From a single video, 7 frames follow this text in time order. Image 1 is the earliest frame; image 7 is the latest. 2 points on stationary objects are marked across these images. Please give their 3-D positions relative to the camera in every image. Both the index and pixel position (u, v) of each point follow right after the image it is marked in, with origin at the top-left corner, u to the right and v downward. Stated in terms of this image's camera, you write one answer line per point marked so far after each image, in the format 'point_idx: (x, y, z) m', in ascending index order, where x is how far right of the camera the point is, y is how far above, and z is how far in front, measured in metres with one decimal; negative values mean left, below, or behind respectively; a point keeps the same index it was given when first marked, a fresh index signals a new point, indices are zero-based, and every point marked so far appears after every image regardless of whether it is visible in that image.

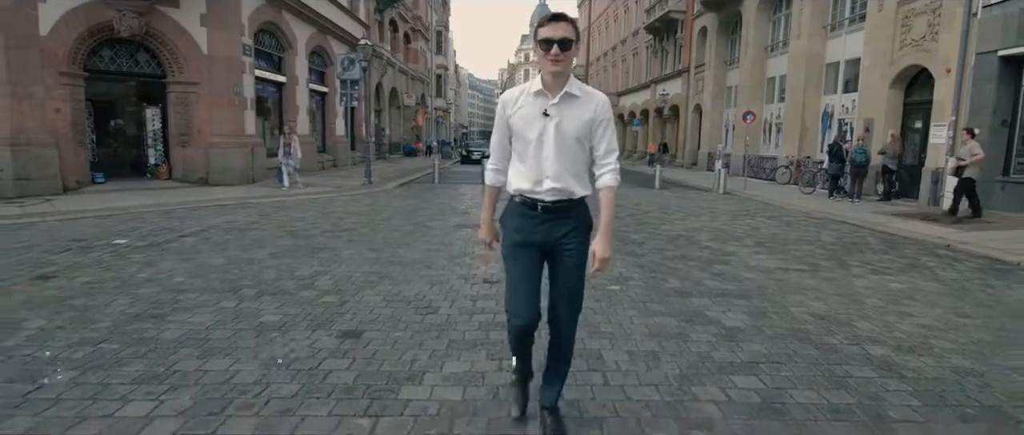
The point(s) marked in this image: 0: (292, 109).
0: (-7.4, +3.7, +19.2) m
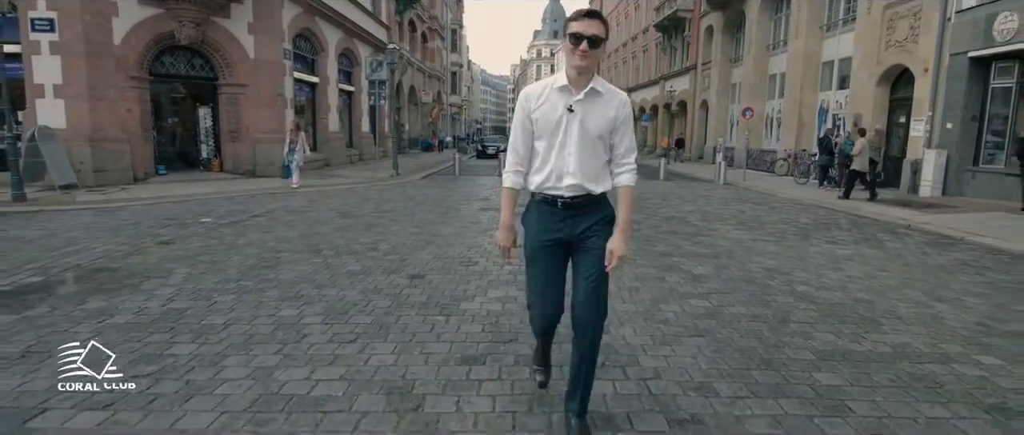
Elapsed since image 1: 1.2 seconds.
0: (-6.8, +4.0, +20.8) m
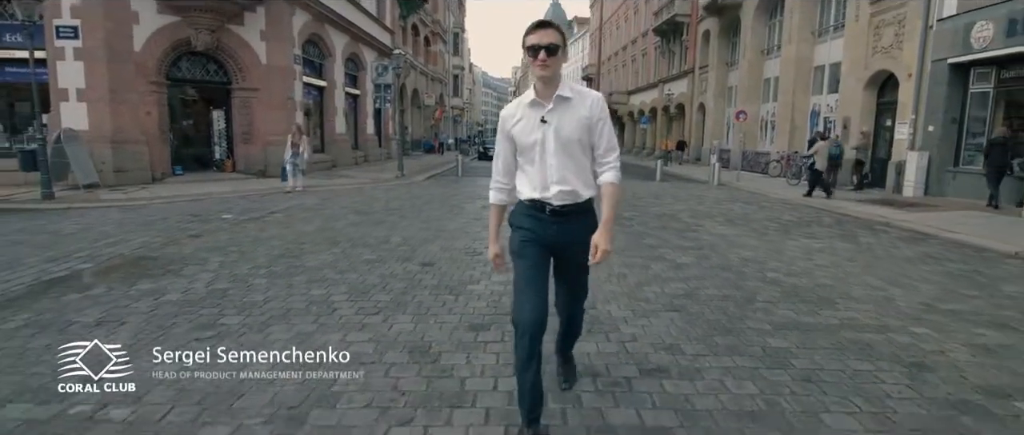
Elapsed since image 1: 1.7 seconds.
0: (-6.8, +4.1, +21.5) m
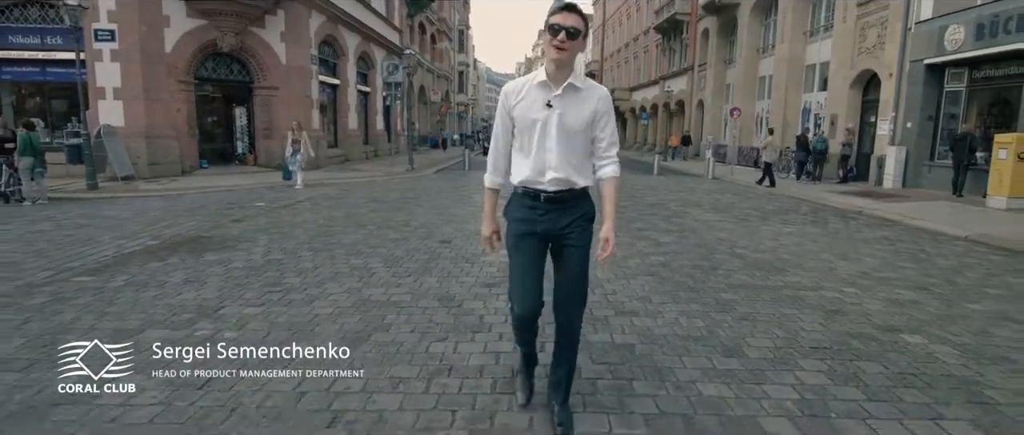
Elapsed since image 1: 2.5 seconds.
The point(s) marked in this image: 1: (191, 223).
0: (-6.6, +4.4, +22.6) m
1: (-5.1, -0.1, +9.0) m
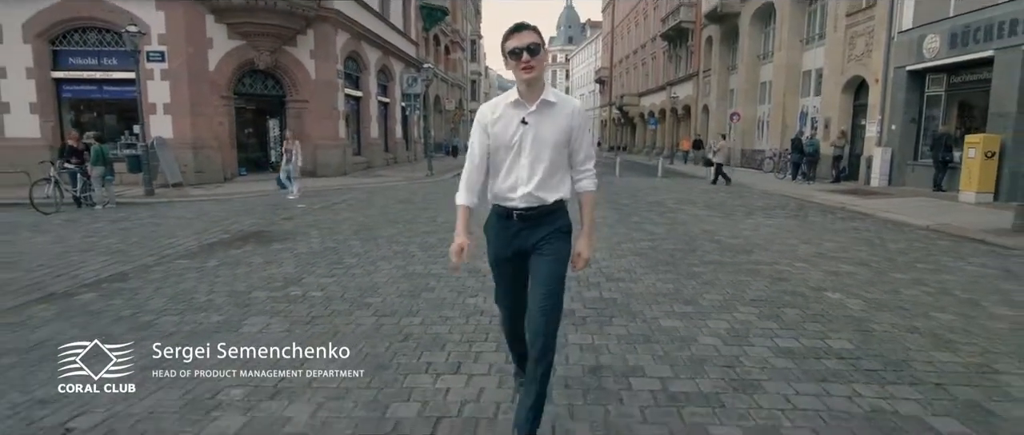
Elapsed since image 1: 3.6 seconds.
0: (-6.1, +4.3, +24.1) m
1: (-4.9, -0.1, +10.5) m
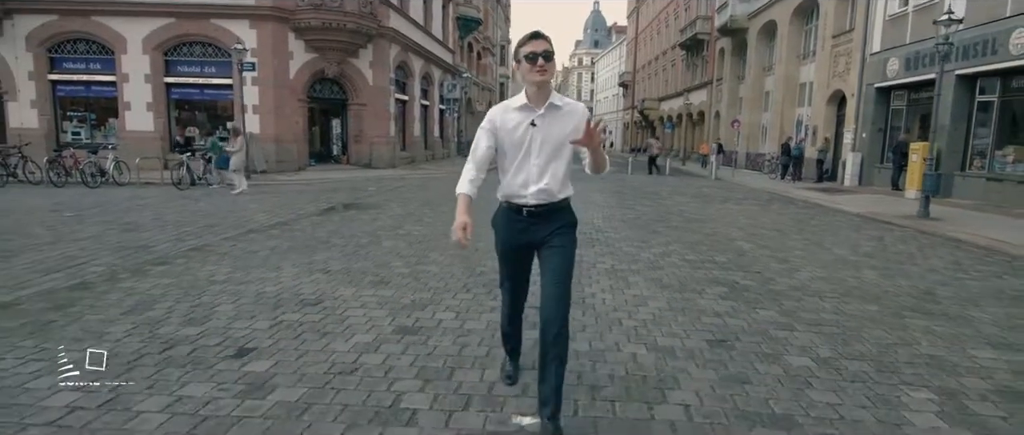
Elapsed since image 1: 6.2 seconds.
0: (-4.9, +4.9, +27.7) m
1: (-4.3, +0.5, +14.1) m
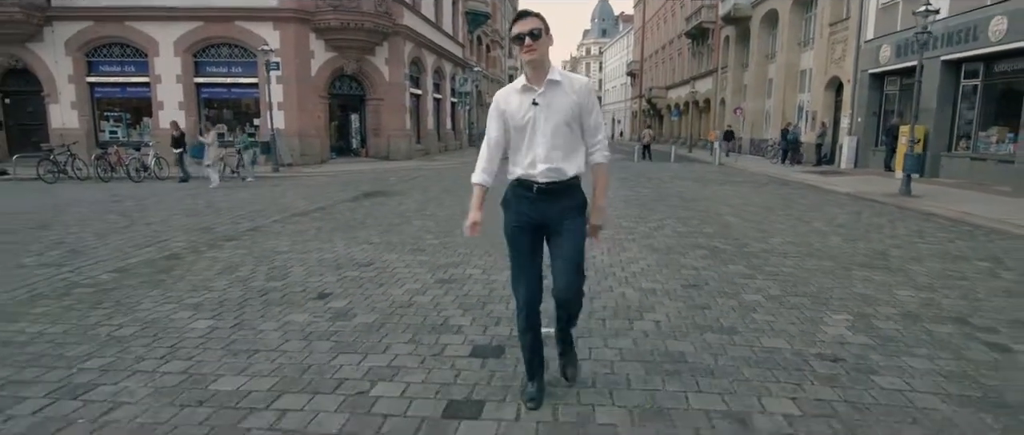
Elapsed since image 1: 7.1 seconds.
0: (-4.4, +5.4, +28.9) m
1: (-3.9, +0.9, +15.3) m
